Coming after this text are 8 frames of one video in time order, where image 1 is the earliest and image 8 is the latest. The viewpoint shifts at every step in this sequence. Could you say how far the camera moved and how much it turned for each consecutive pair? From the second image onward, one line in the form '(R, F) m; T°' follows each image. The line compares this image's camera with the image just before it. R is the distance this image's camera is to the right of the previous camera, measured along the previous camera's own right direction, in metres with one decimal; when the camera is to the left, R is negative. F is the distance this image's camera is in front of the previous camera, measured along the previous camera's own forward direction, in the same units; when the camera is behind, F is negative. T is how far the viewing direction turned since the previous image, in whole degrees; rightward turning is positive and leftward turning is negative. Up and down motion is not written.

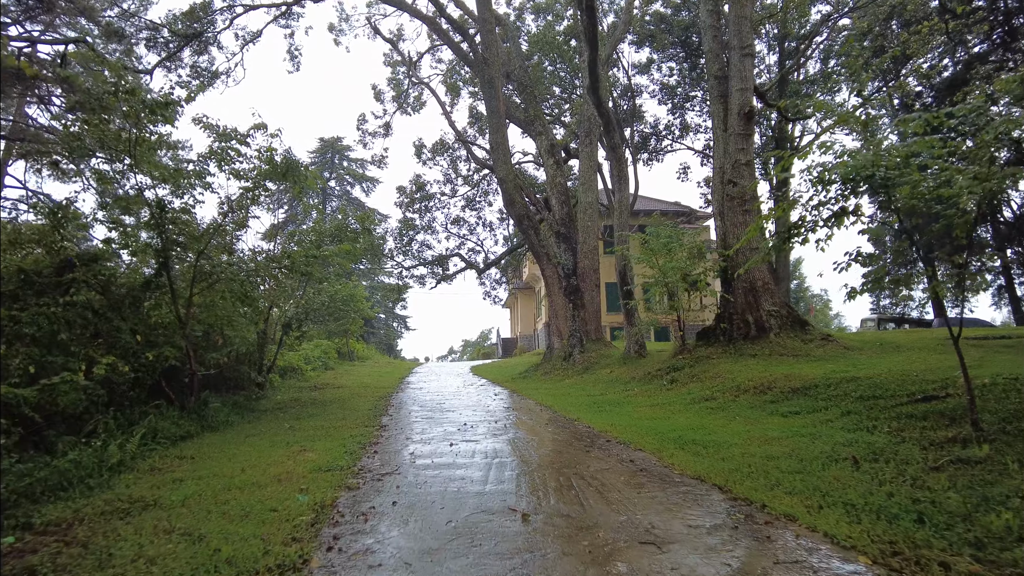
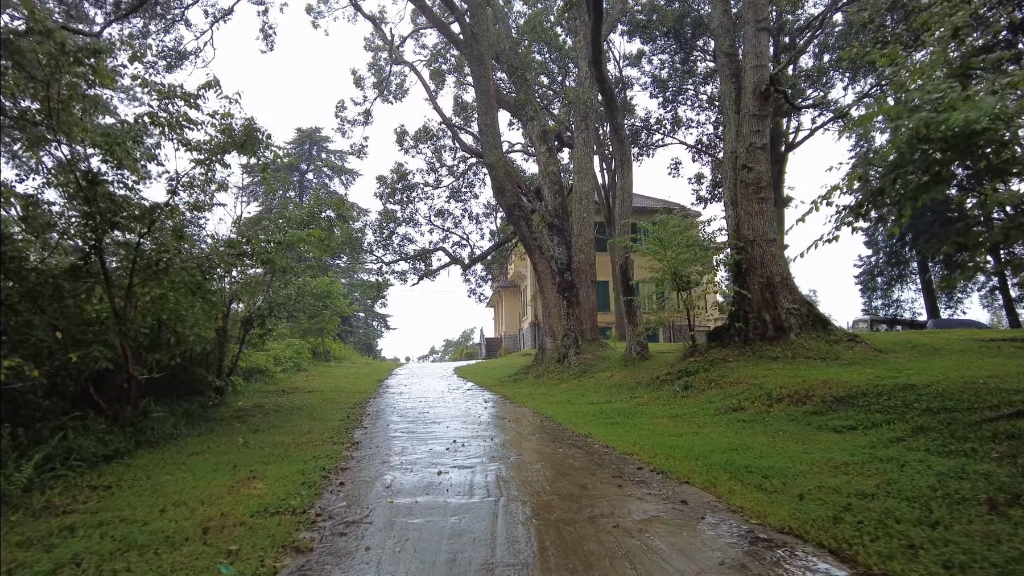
(-0.2, +1.3) m; +2°
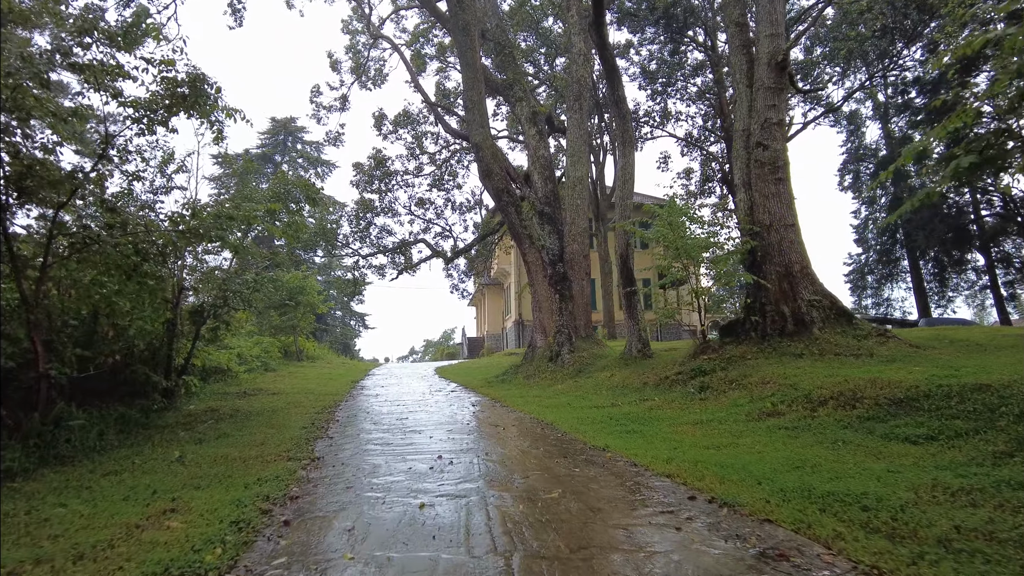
(-0.2, +1.3) m; +2°
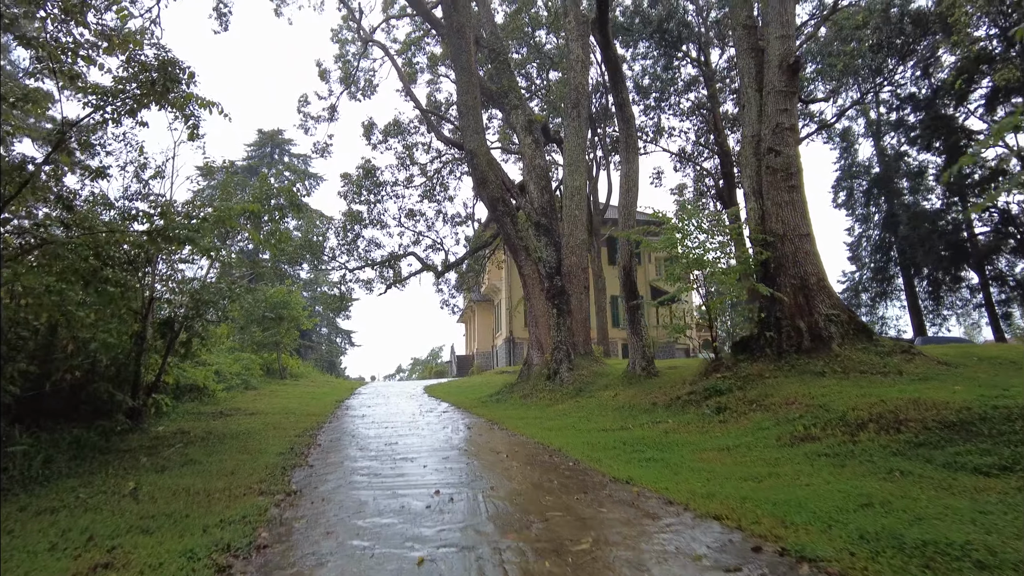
(-0.2, +0.7) m; +1°
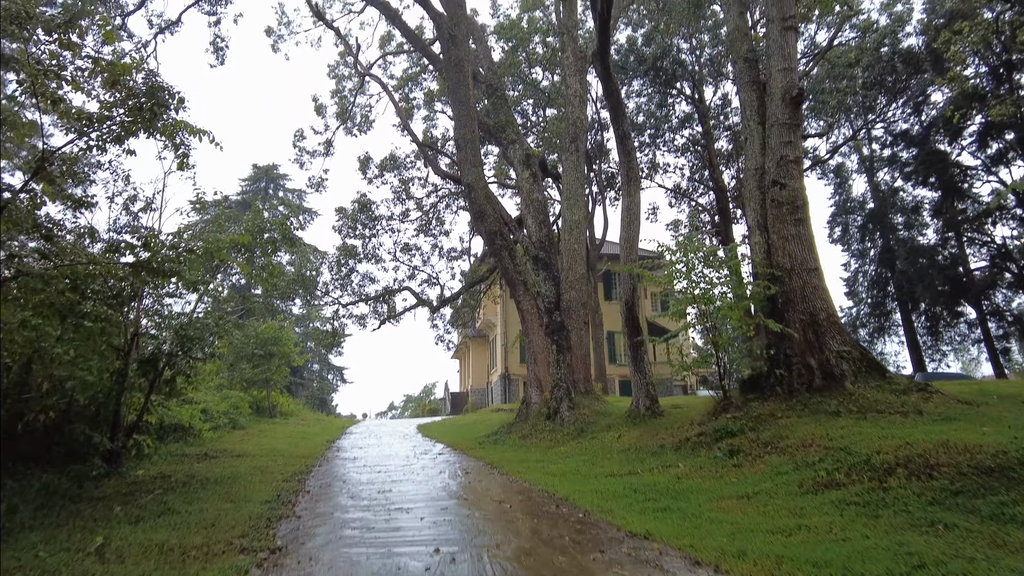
(-0.1, +0.3) m; +1°
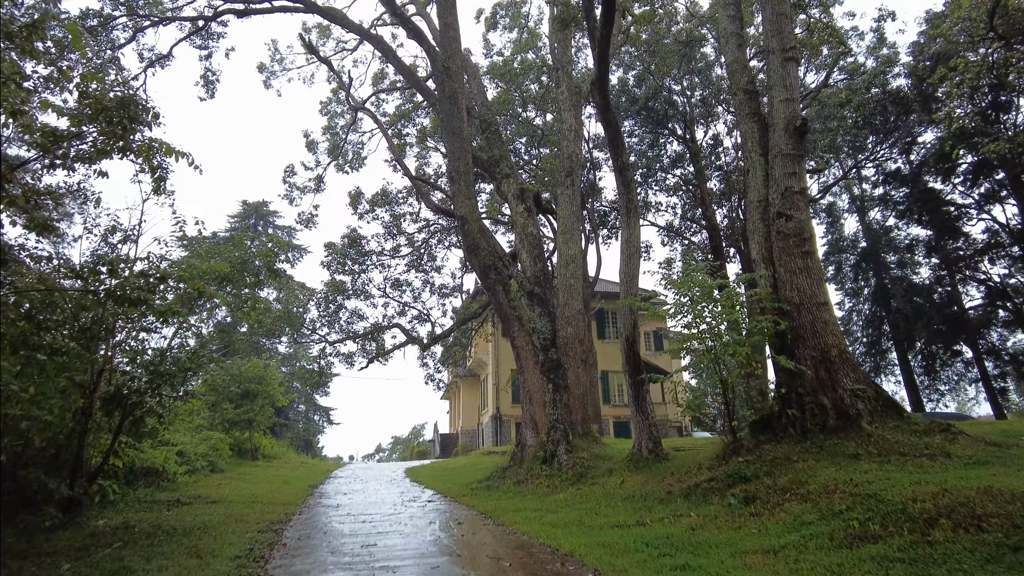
(-0.1, +0.5) m; +1°
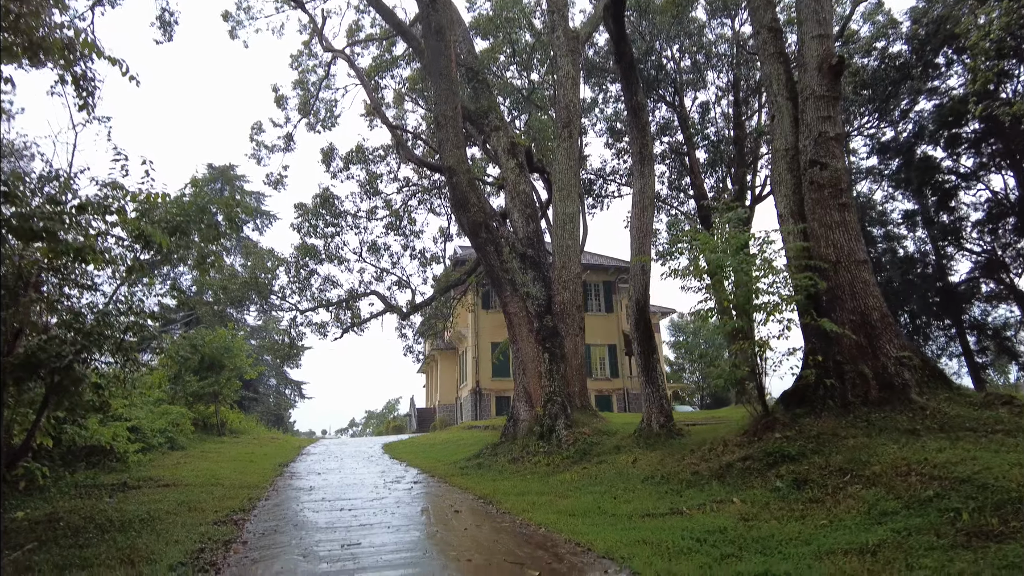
(-0.3, +1.2) m; +2°
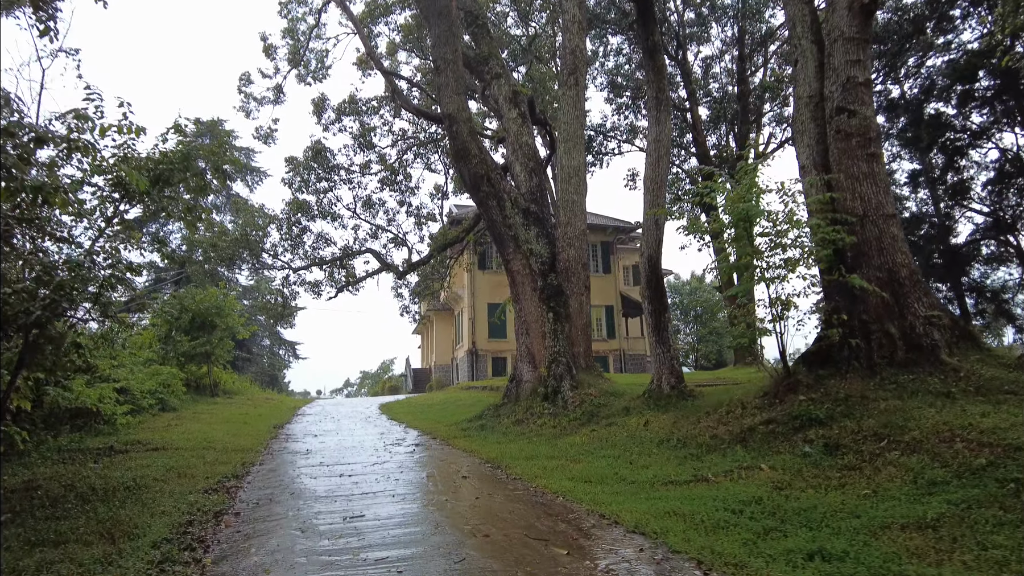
(-0.2, +0.5) m; +1°
